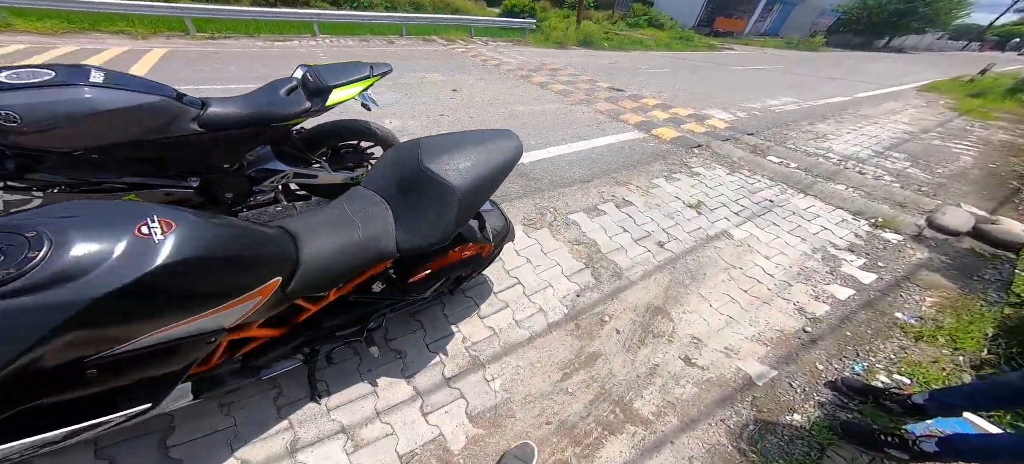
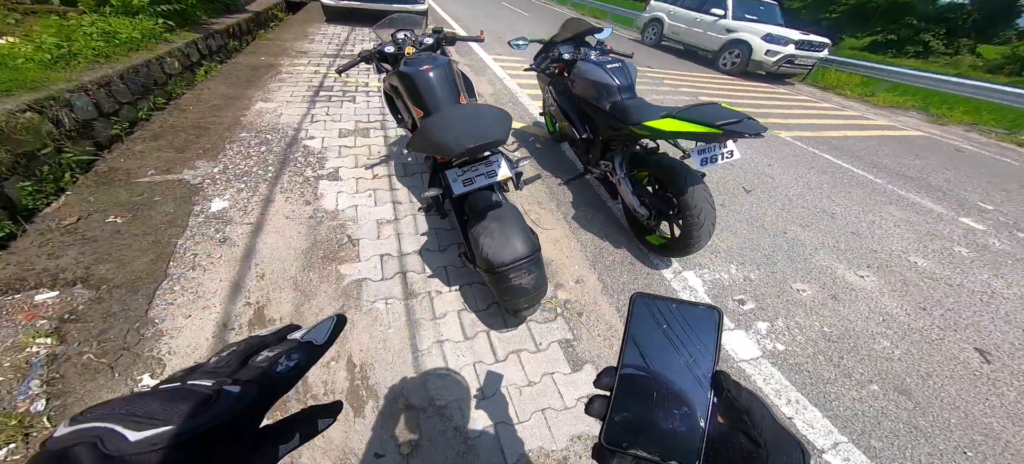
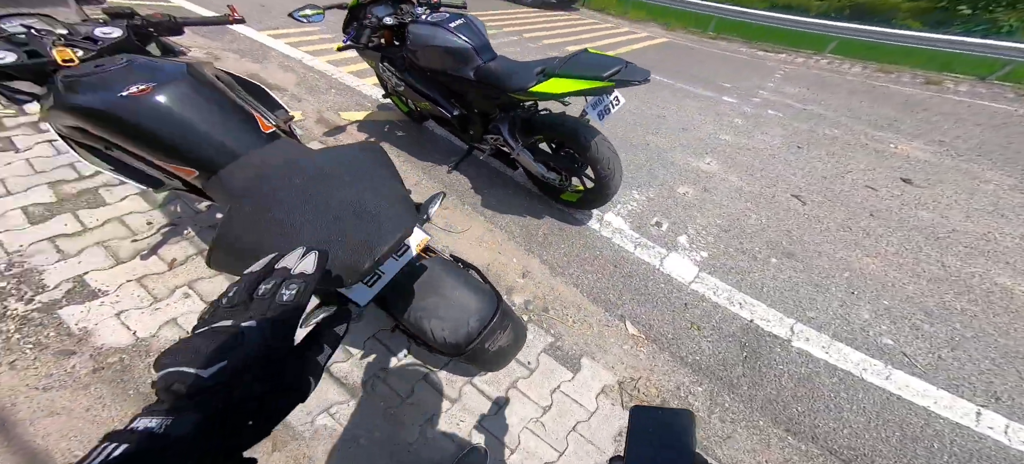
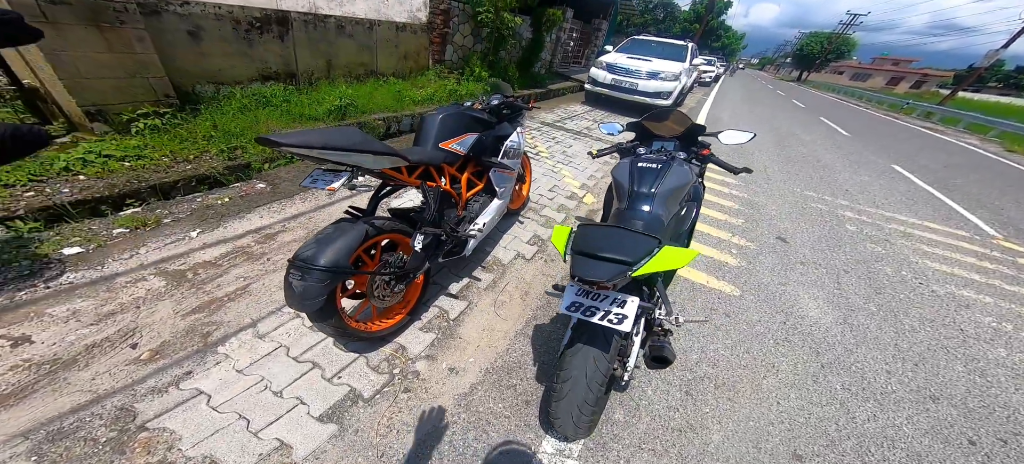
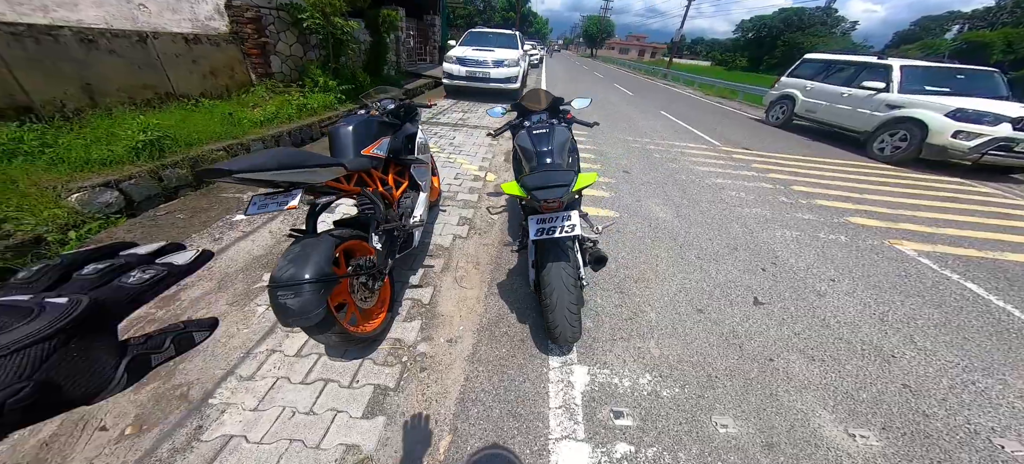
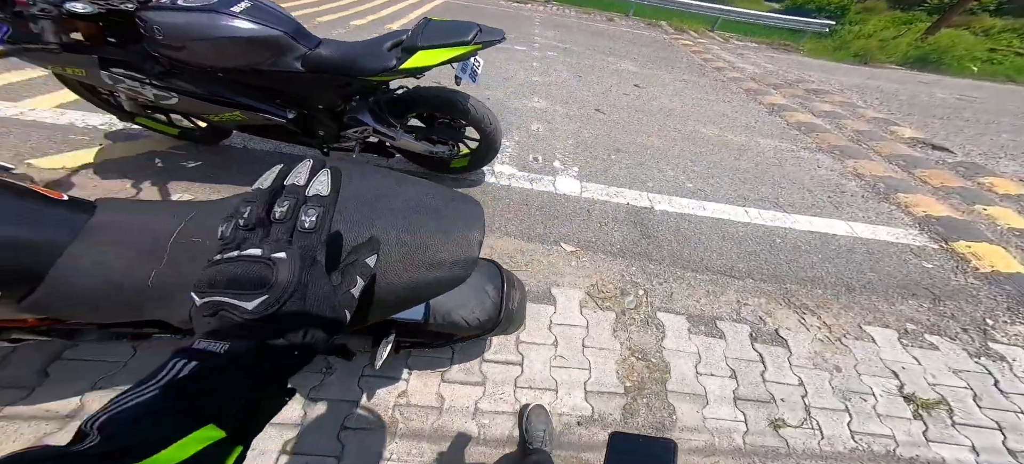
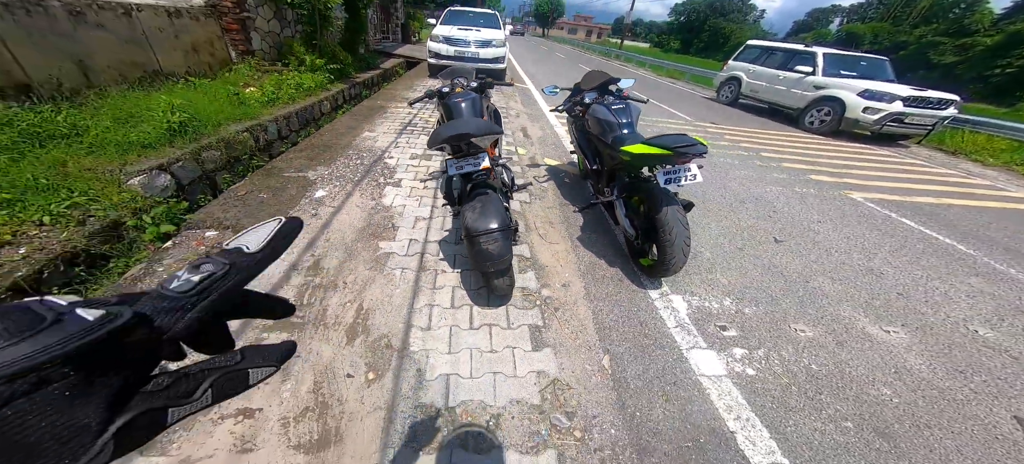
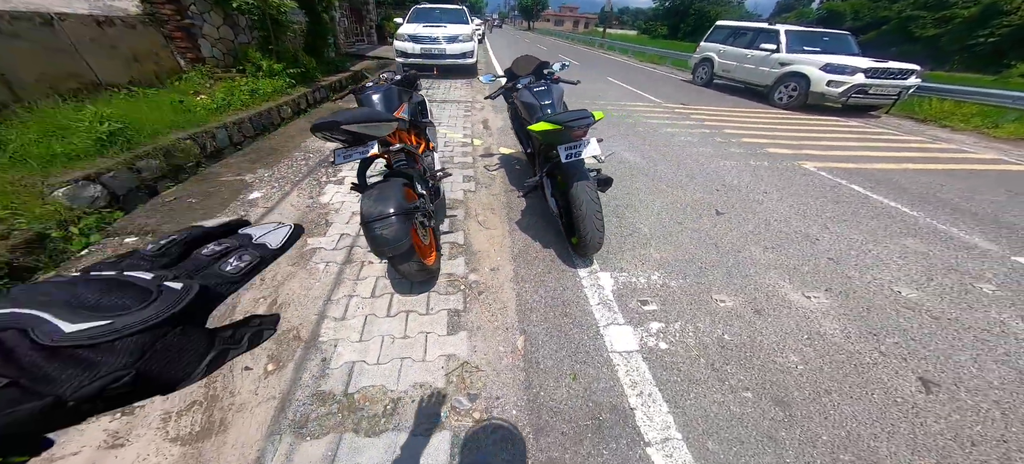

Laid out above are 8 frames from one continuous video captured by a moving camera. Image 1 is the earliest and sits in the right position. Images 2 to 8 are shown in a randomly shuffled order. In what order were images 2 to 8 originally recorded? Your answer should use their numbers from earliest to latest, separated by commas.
6, 3, 2, 7, 8, 5, 4
